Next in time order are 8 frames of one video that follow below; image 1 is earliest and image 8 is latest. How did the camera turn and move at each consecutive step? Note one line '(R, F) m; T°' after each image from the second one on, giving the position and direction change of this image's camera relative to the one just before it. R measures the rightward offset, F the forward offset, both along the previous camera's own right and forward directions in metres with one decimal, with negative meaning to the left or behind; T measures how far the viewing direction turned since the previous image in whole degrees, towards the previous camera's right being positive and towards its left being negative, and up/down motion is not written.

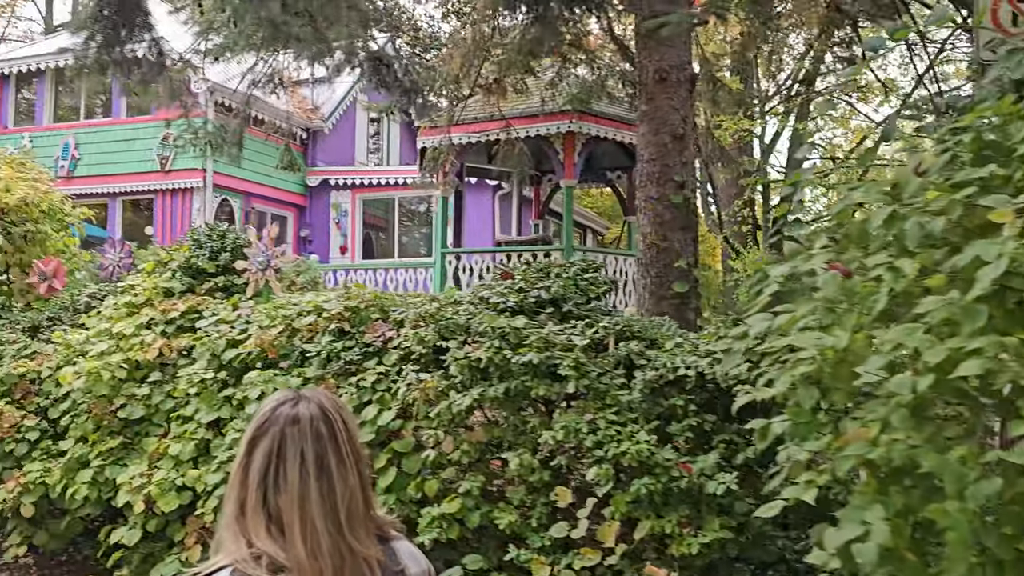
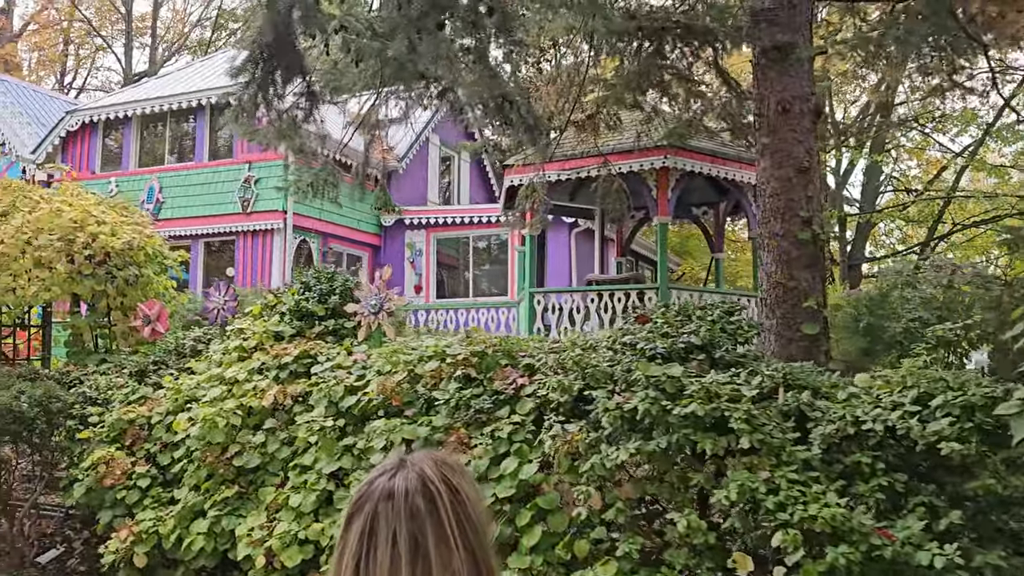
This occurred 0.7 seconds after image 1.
(-0.4, +0.2) m; -4°
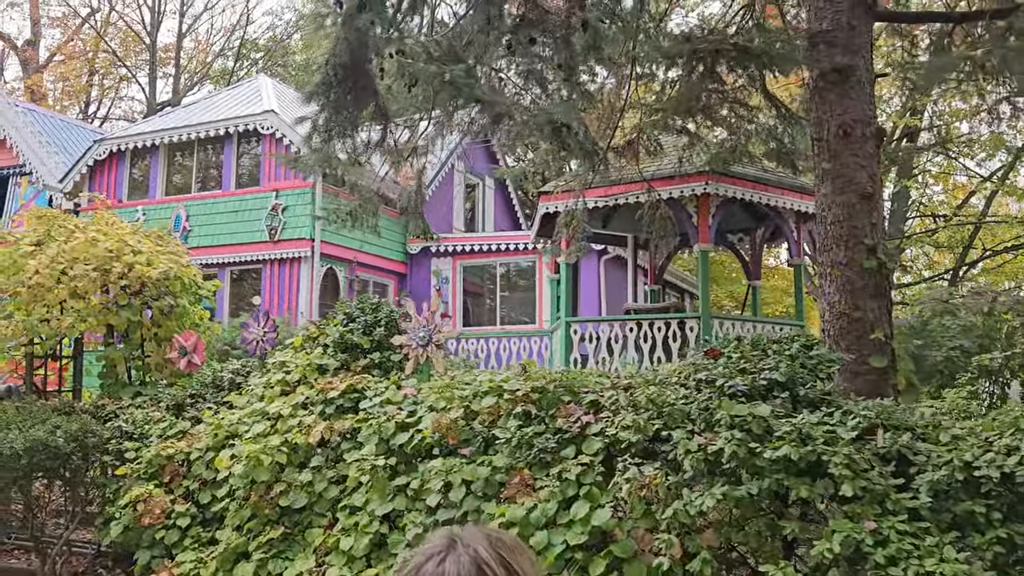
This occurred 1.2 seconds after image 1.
(-0.2, +0.2) m; -1°
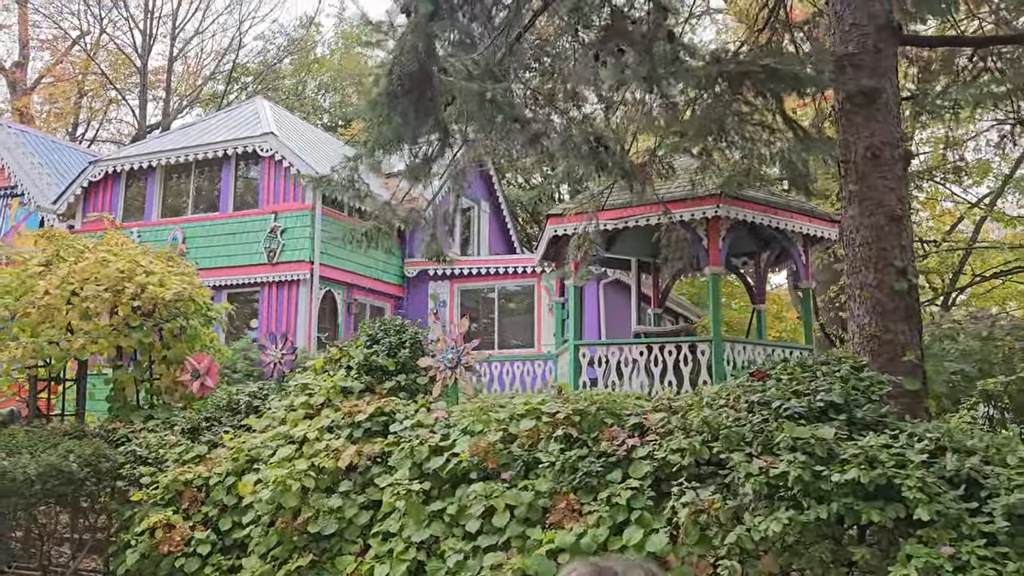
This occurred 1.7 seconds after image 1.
(-0.3, +0.1) m; +1°
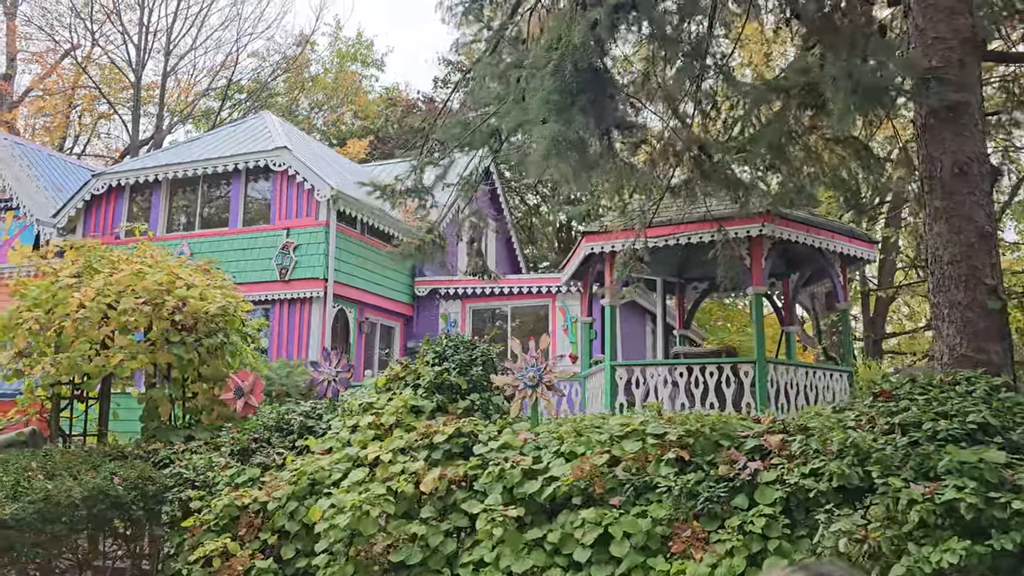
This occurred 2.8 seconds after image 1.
(-0.6, +0.2) m; +2°
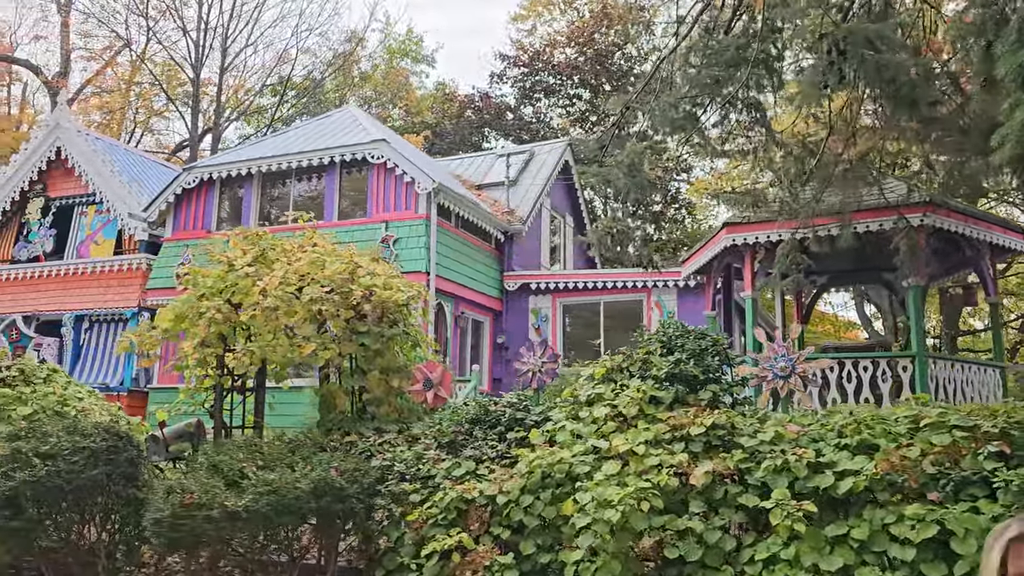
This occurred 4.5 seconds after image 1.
(-1.3, +0.2) m; -1°
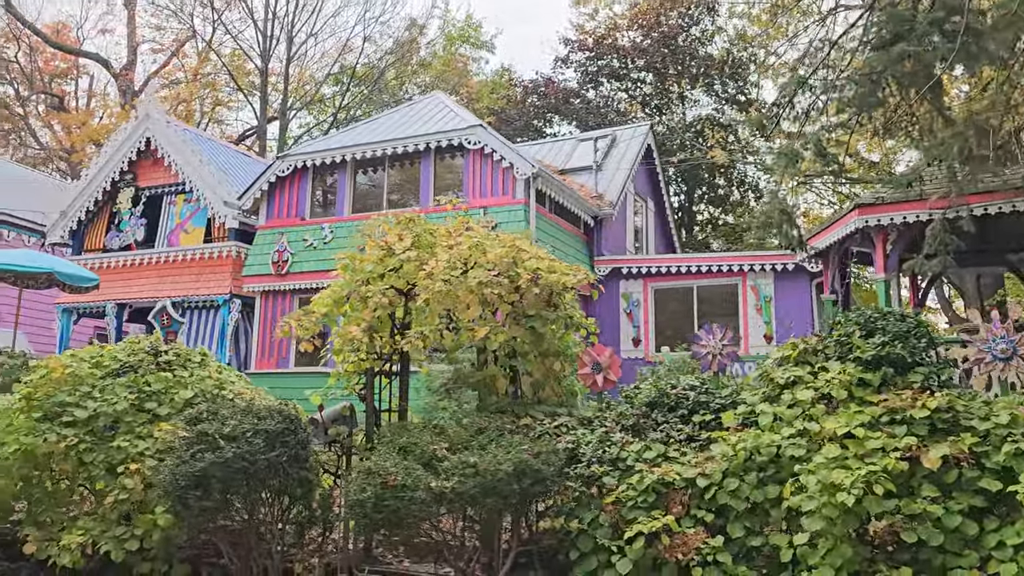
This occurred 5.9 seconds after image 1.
(-0.9, 0.0) m; -3°
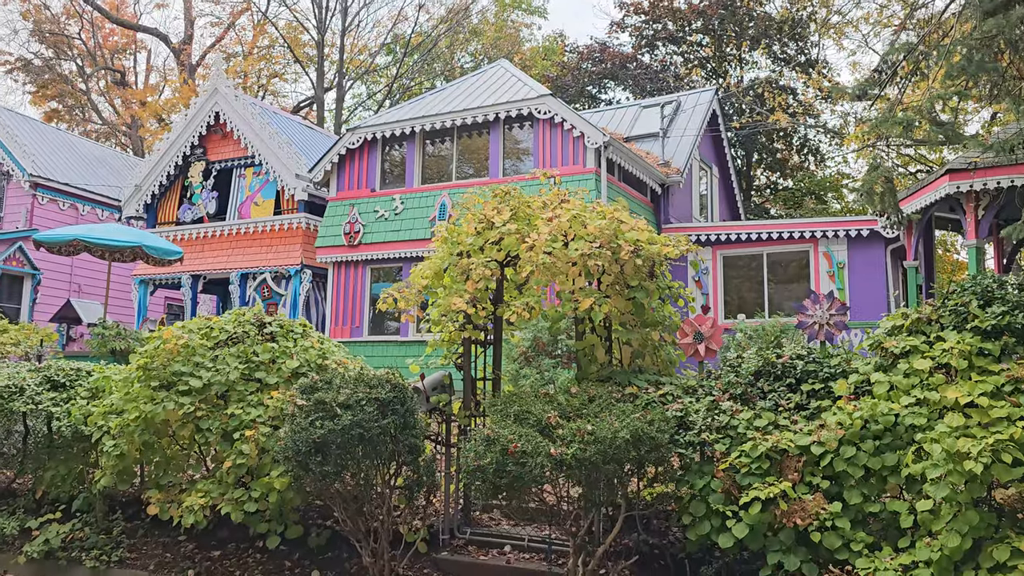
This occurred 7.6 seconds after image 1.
(-0.4, -0.1) m; -3°
